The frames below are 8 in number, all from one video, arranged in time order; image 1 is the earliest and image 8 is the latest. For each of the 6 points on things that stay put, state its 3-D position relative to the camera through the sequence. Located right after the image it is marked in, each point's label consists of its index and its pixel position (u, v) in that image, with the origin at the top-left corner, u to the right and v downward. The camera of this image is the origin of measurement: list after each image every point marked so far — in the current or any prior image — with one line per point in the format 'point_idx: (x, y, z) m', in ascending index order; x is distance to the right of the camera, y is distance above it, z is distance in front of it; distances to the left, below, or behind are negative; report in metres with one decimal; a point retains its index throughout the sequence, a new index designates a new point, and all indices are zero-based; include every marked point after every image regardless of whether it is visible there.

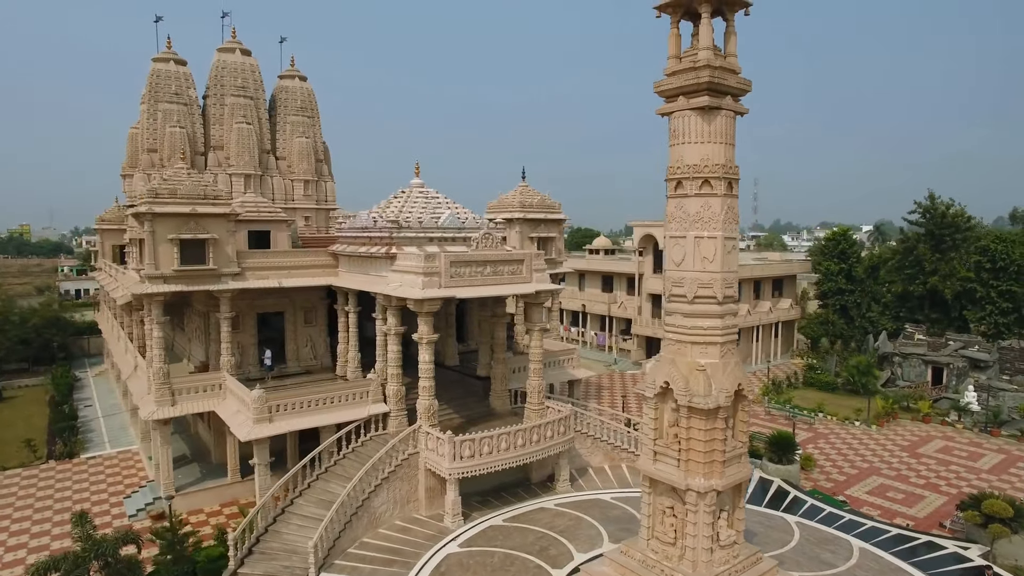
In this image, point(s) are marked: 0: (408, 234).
0: (-2.6, +1.3, +16.0) m
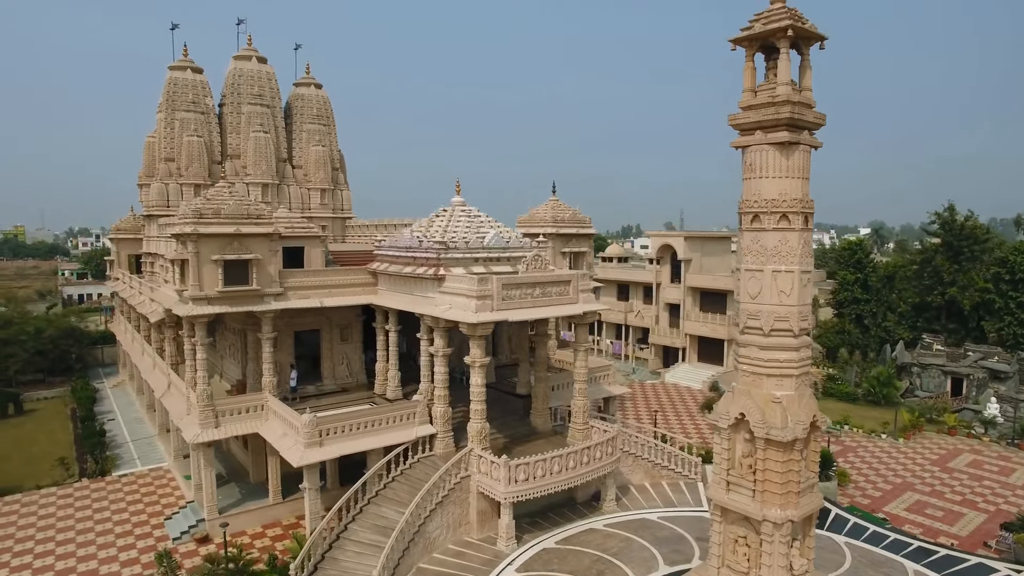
0: (-1.4, +0.8, +16.0) m
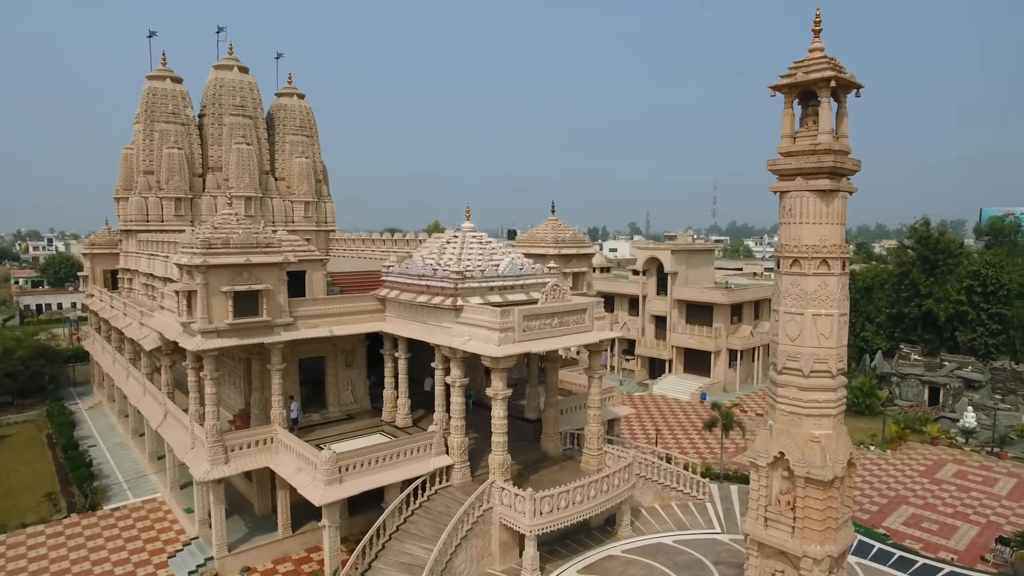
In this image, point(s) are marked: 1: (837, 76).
0: (-1.0, +0.1, +15.9) m
1: (+5.3, +3.4, +10.3) m
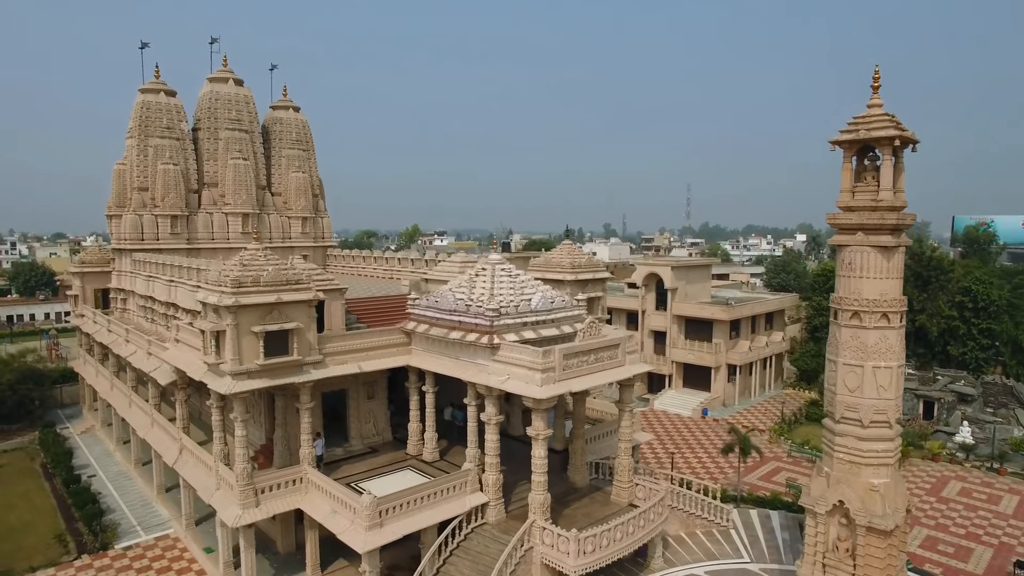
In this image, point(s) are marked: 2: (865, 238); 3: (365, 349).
0: (-0.1, -0.8, +15.8) m
1: (+6.4, +2.5, +10.4) m
2: (+6.0, +0.8, +10.8) m
3: (-3.9, -1.6, +16.9) m
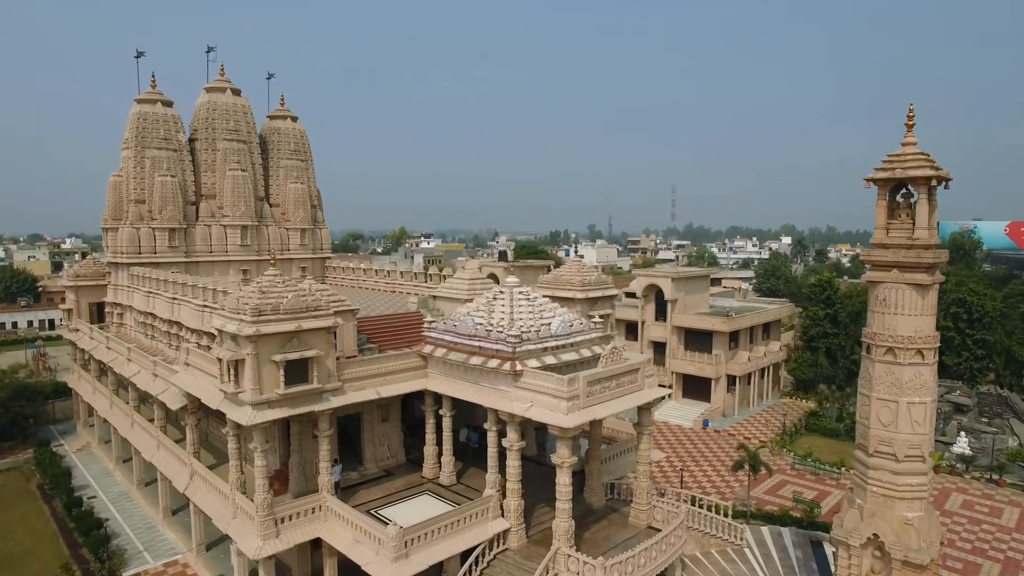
0: (+0.4, -1.5, +15.7) m
1: (+7.0, +1.9, +10.6) m
2: (+6.6, +0.2, +10.9) m
3: (-3.4, -2.3, +16.8) m
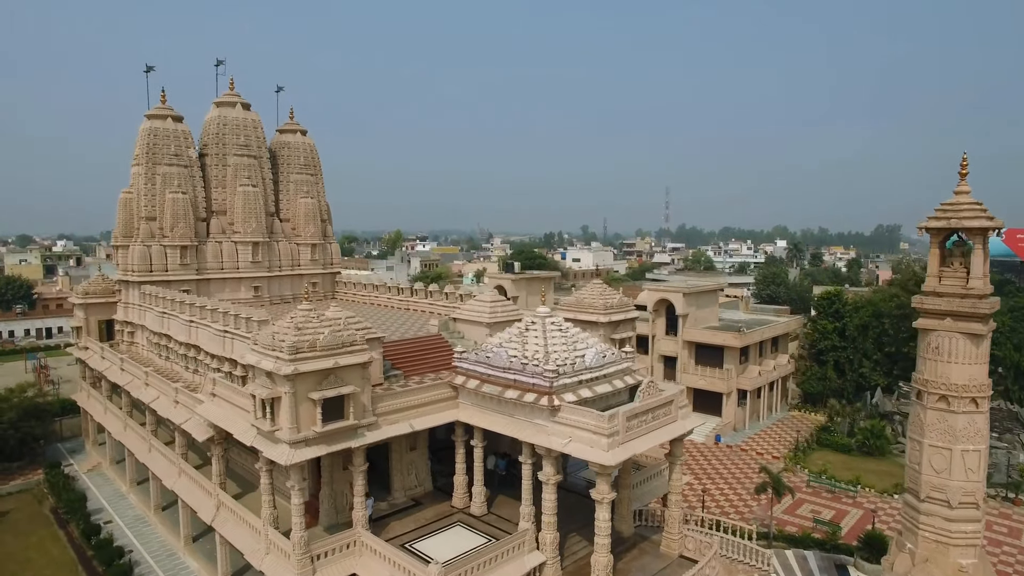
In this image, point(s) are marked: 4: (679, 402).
0: (+1.3, -2.3, +15.7) m
1: (+8.0, +1.0, +10.6) m
2: (+7.6, -0.6, +11.0) m
3: (-2.5, -3.1, +16.7) m
4: (+4.4, -3.0, +16.7) m
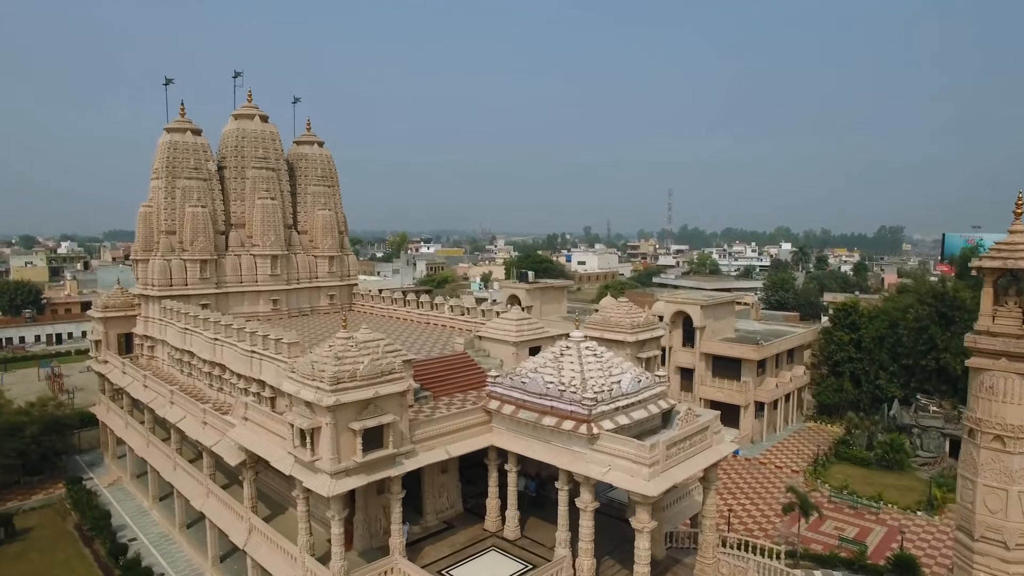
0: (+2.2, -3.0, +15.7) m
1: (+8.9, +0.3, +10.6) m
2: (+8.5, -1.3, +10.9) m
3: (-1.6, -3.8, +16.7) m
4: (+5.3, -3.6, +16.7) m
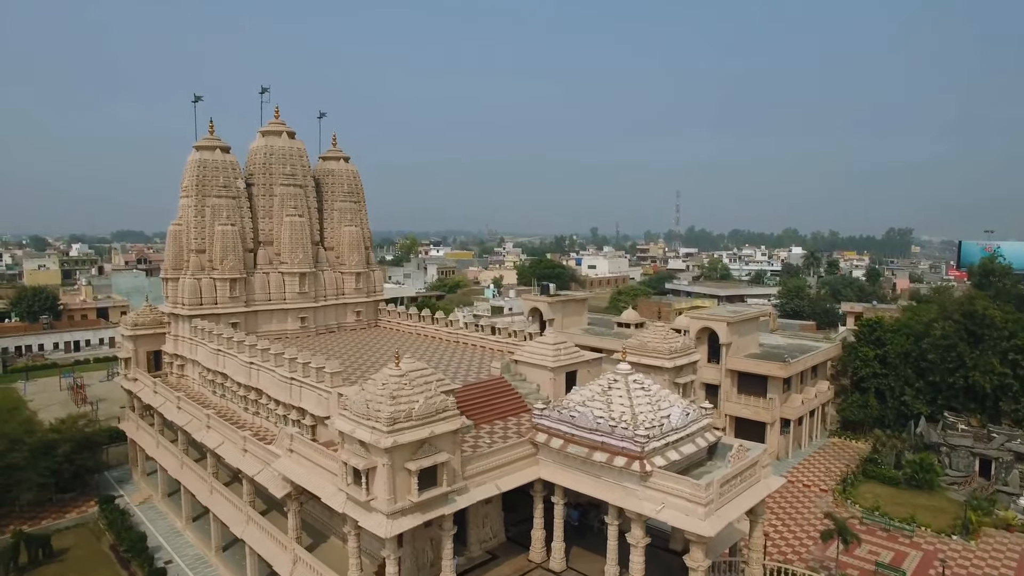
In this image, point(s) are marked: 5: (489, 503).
0: (+3.5, -3.8, +15.6) m
1: (+10.2, -0.6, +10.5) m
2: (+9.8, -2.2, +10.9) m
3: (-0.3, -4.6, +16.6) m
4: (+6.6, -4.5, +16.6) m
5: (-0.7, -6.3, +18.7) m
